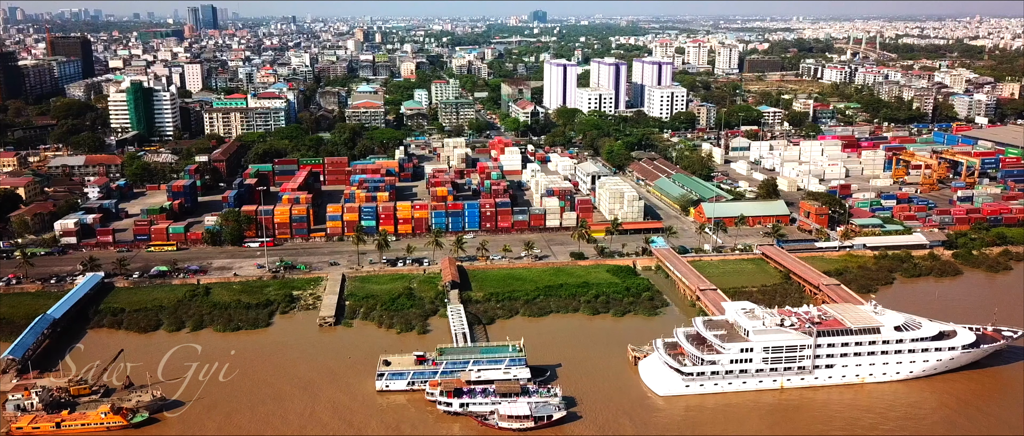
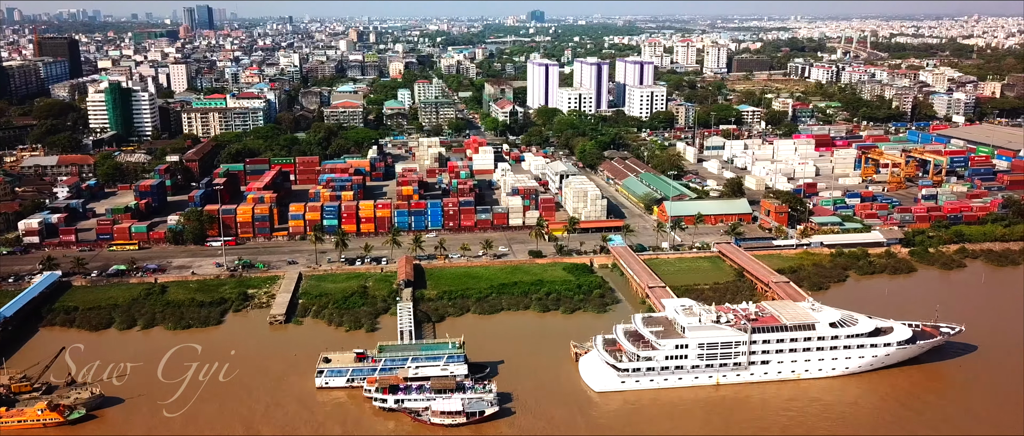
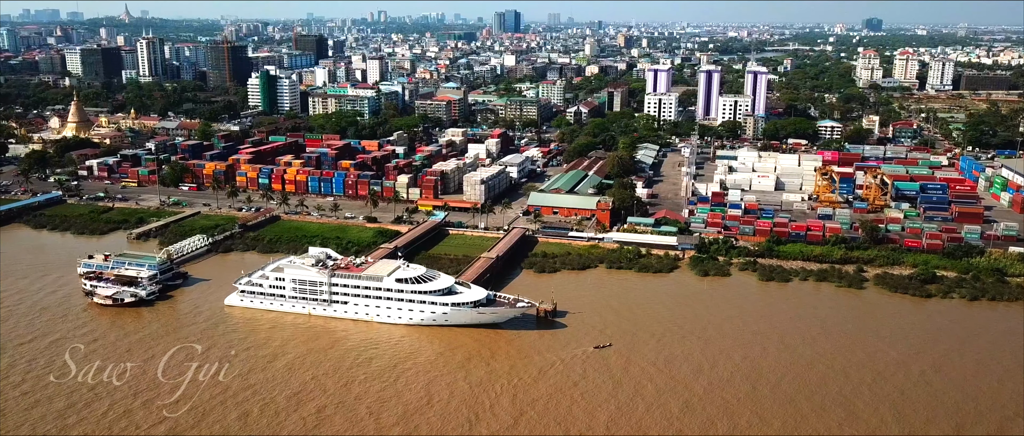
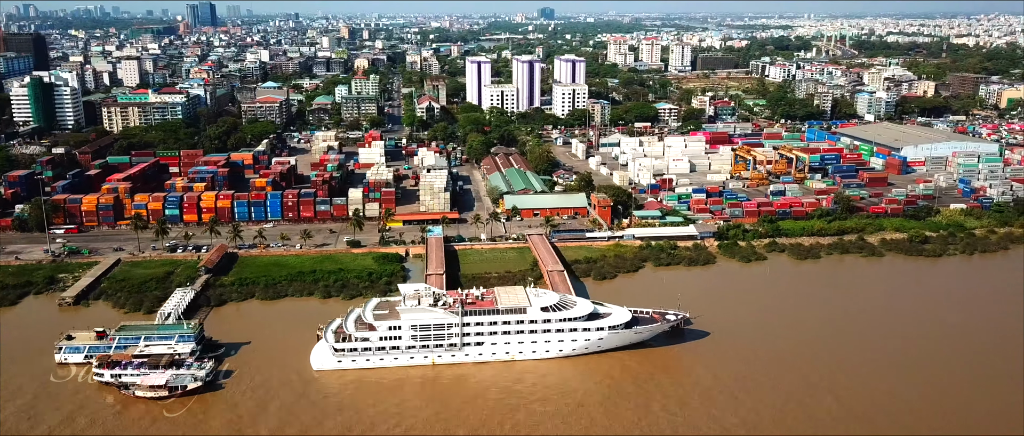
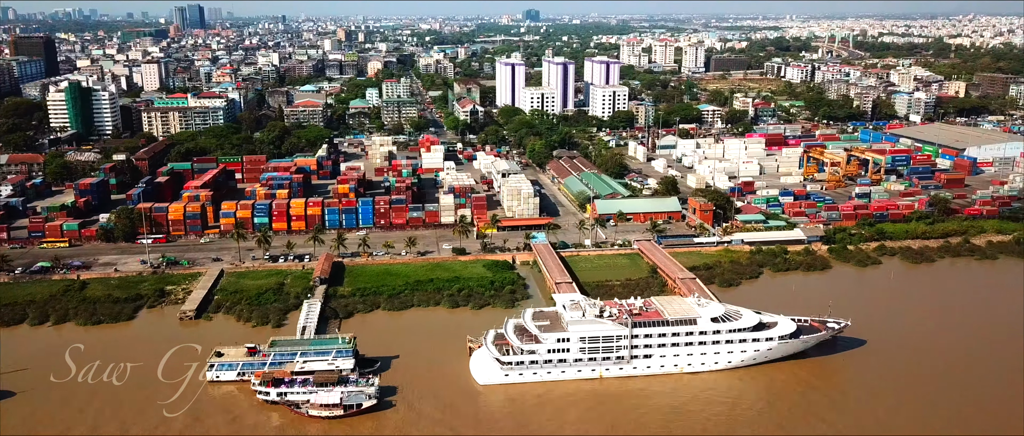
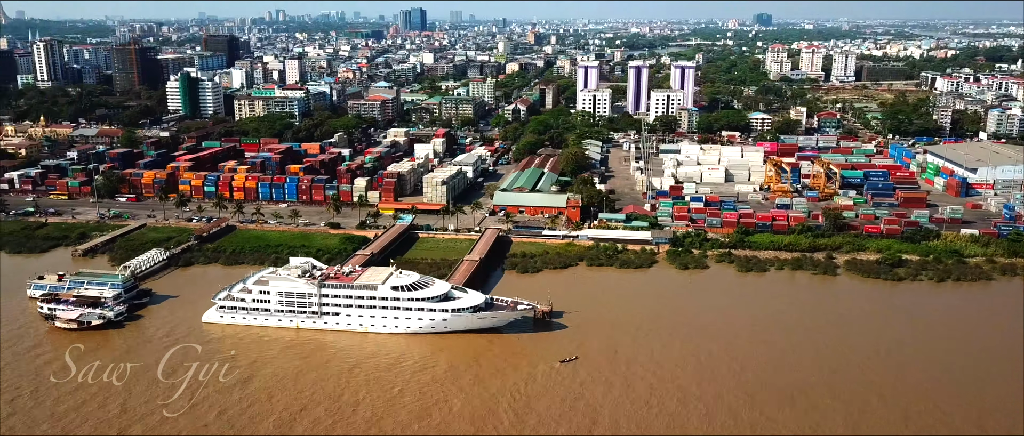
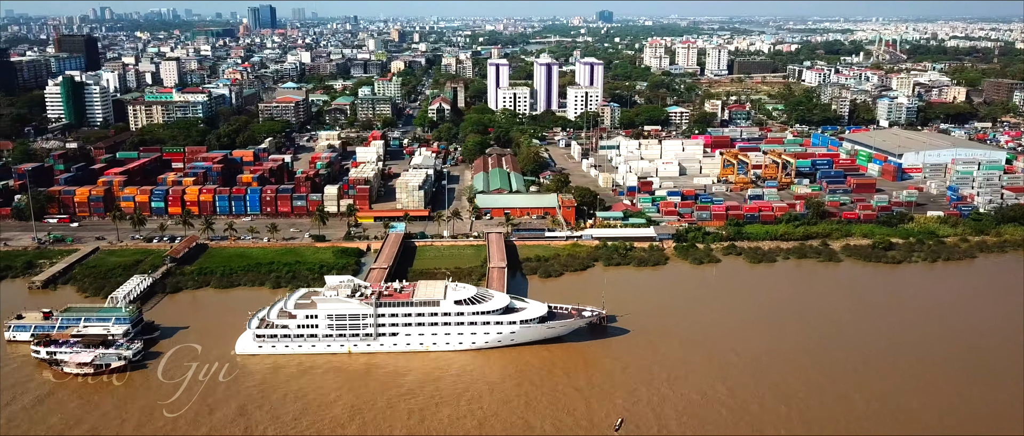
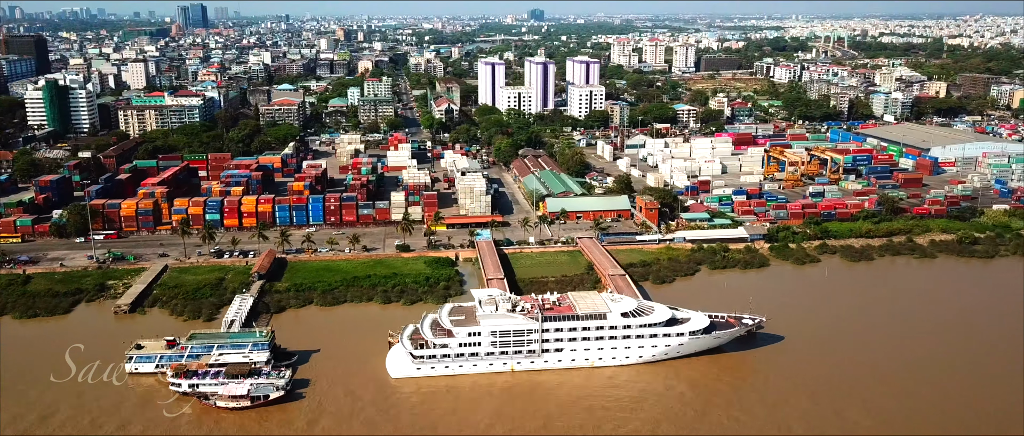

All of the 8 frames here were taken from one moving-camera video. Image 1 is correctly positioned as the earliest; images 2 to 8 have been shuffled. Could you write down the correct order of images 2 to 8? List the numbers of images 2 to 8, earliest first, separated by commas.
2, 5, 8, 4, 7, 6, 3
